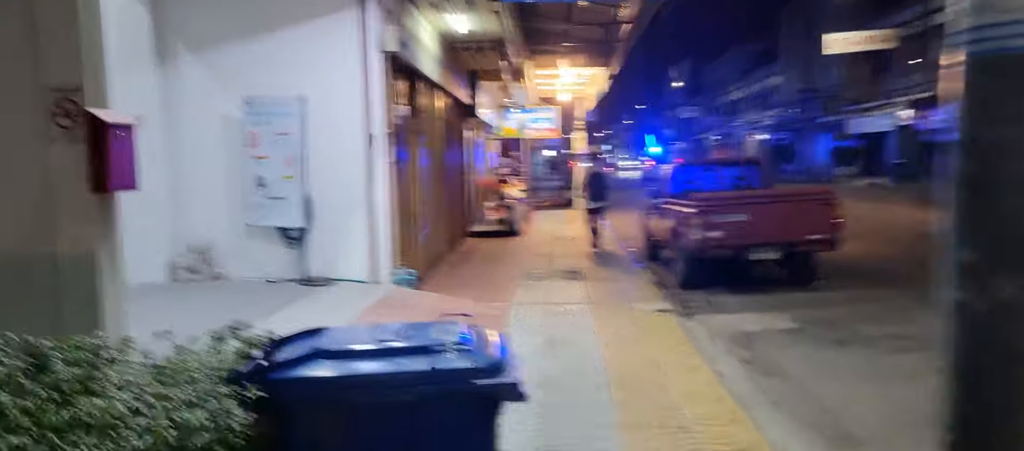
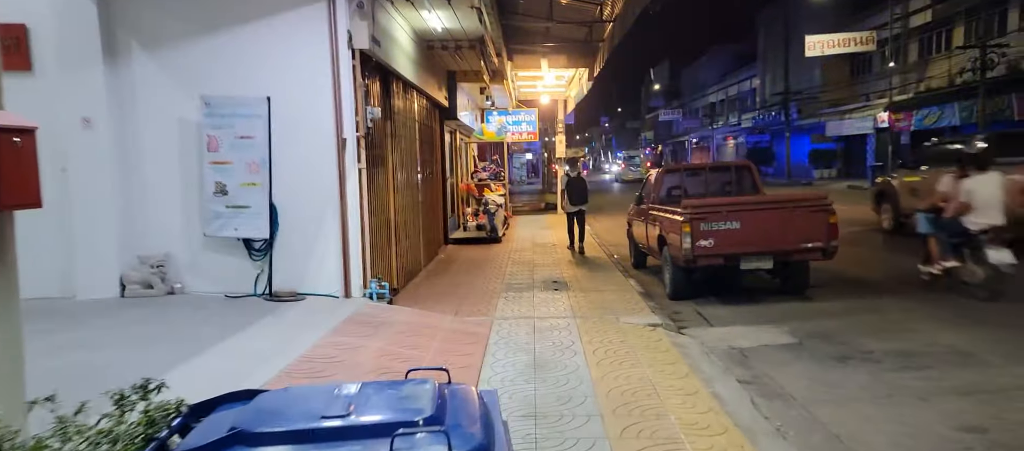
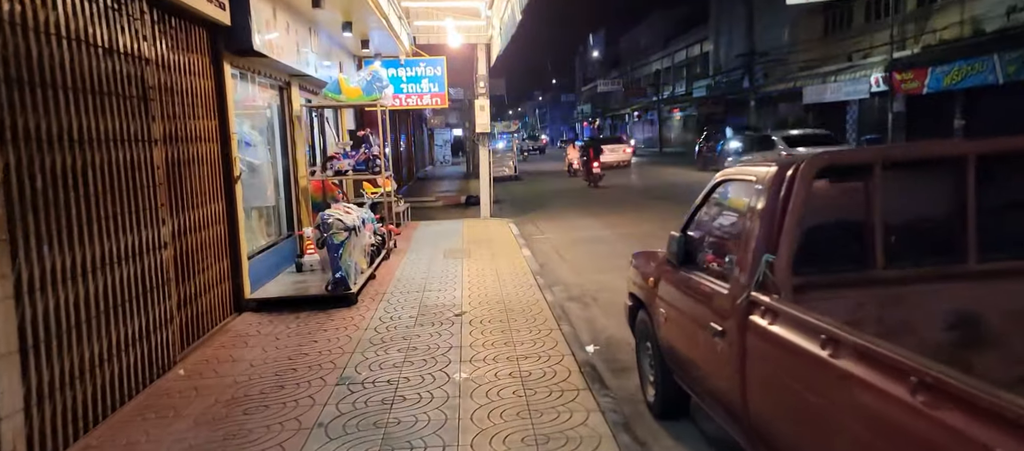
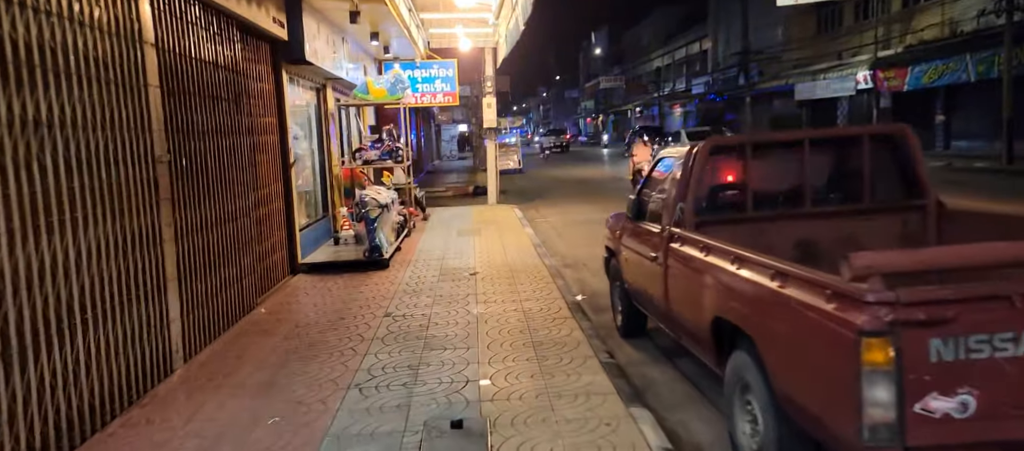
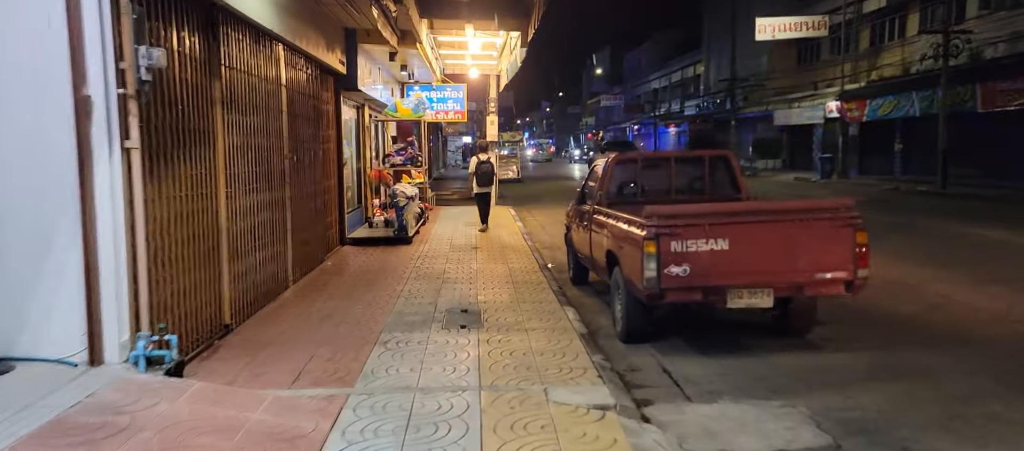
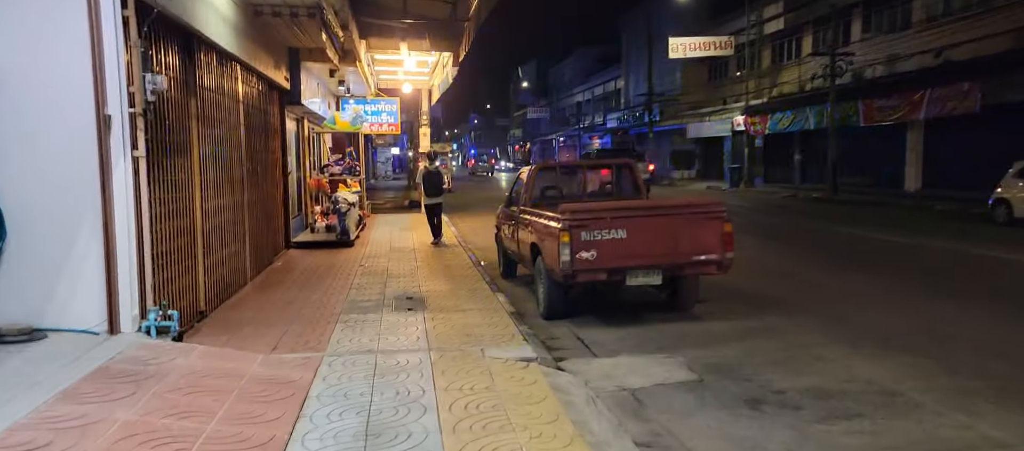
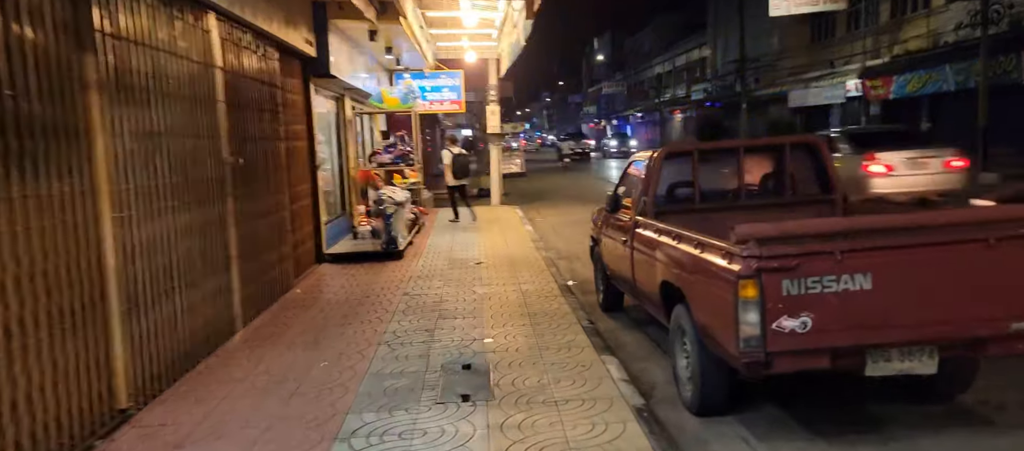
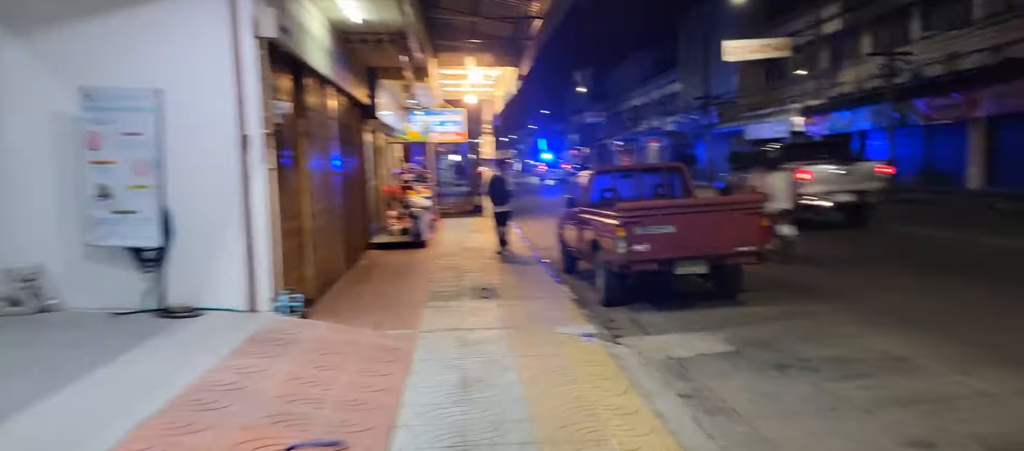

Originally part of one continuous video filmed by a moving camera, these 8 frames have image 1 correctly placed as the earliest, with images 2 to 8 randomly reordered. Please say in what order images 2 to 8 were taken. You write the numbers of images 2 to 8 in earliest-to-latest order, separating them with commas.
2, 8, 6, 5, 7, 4, 3
